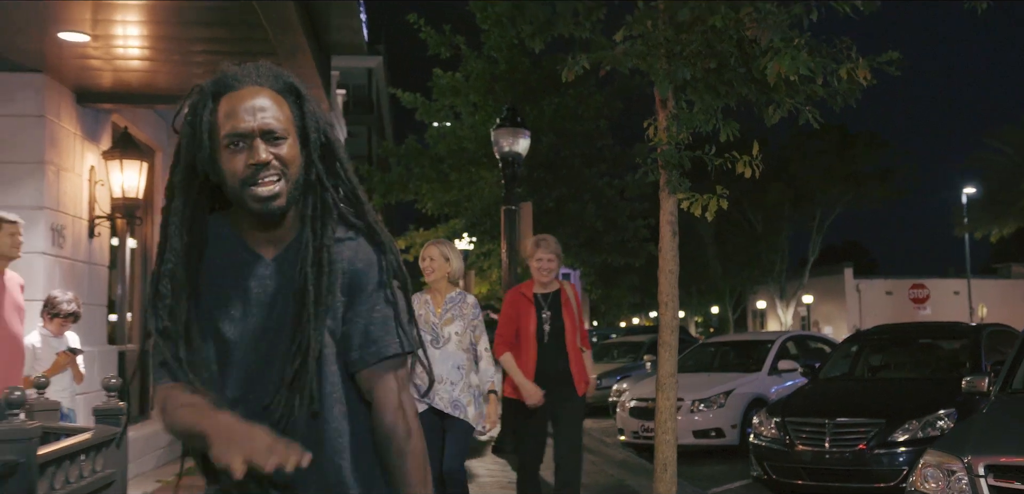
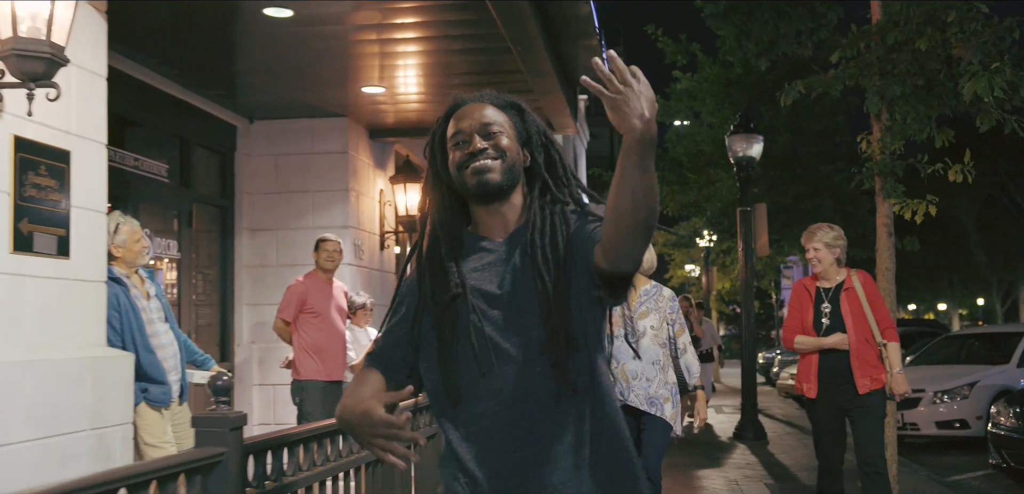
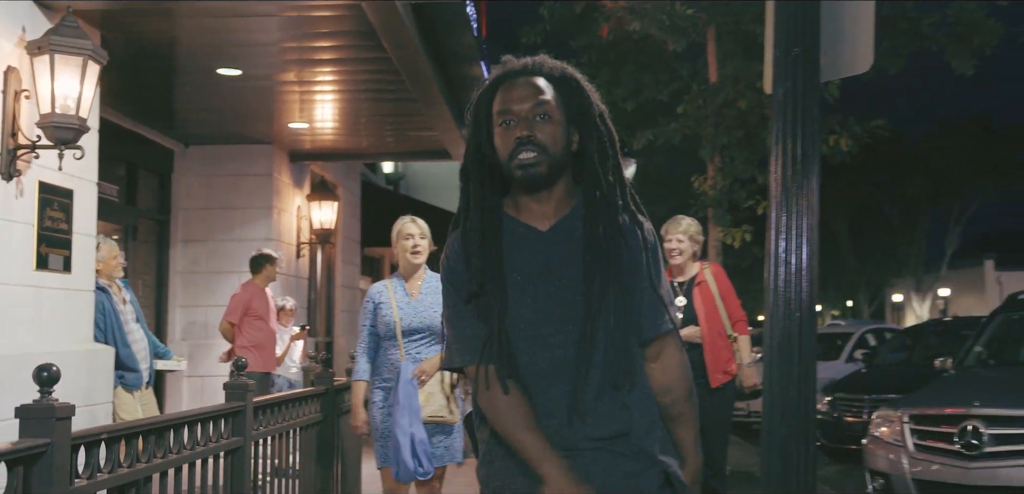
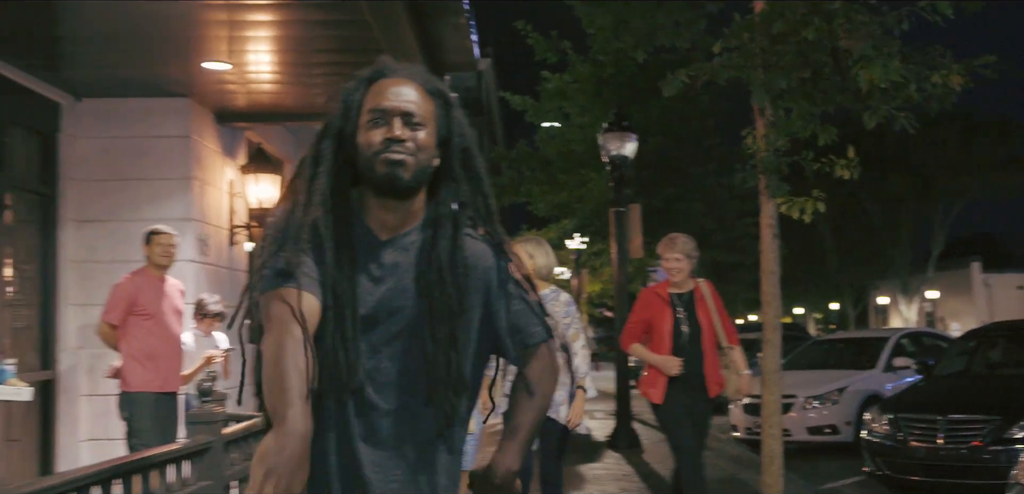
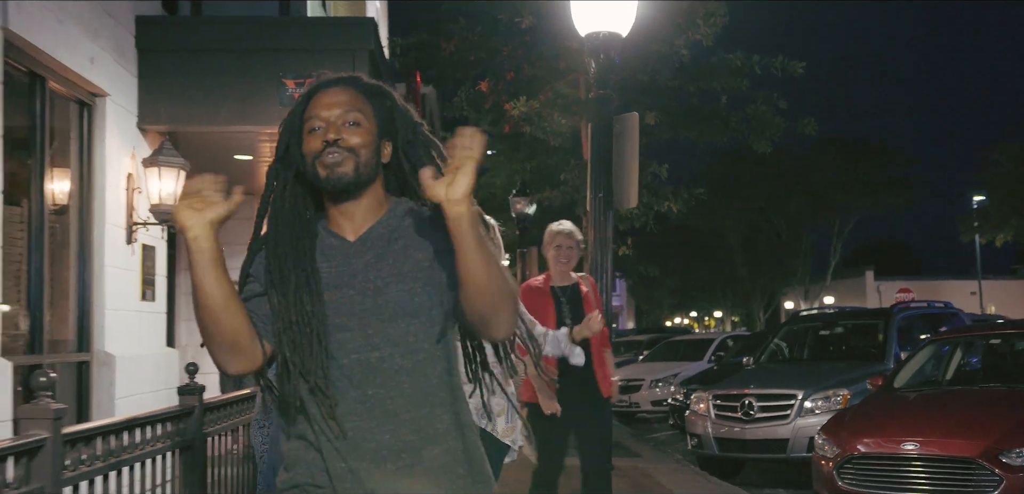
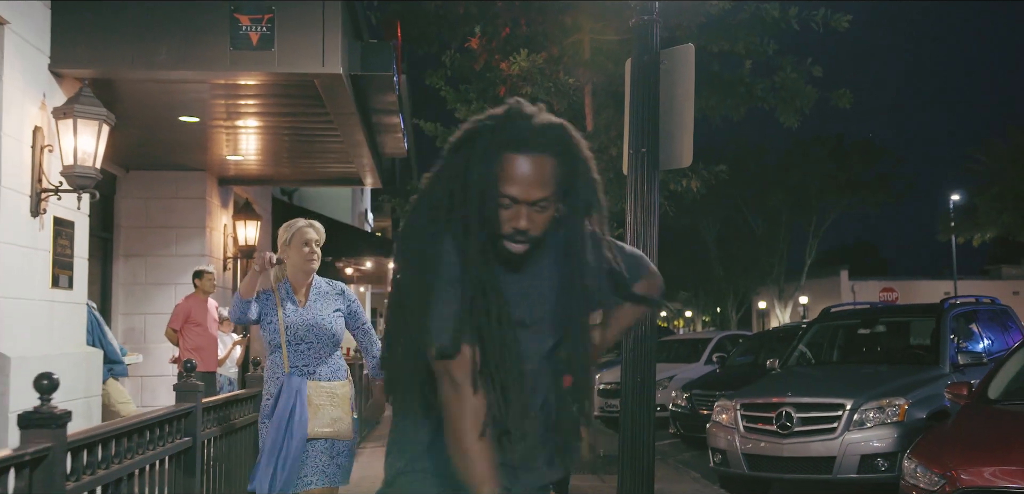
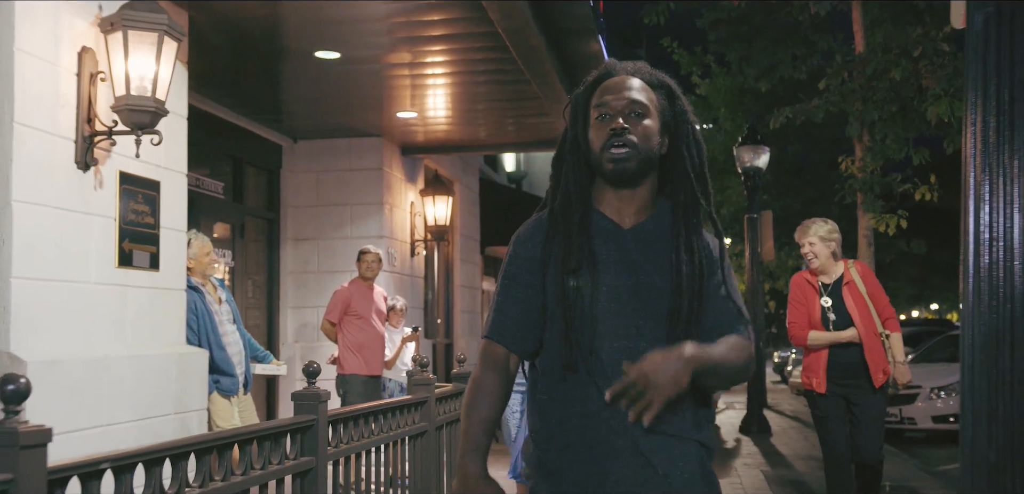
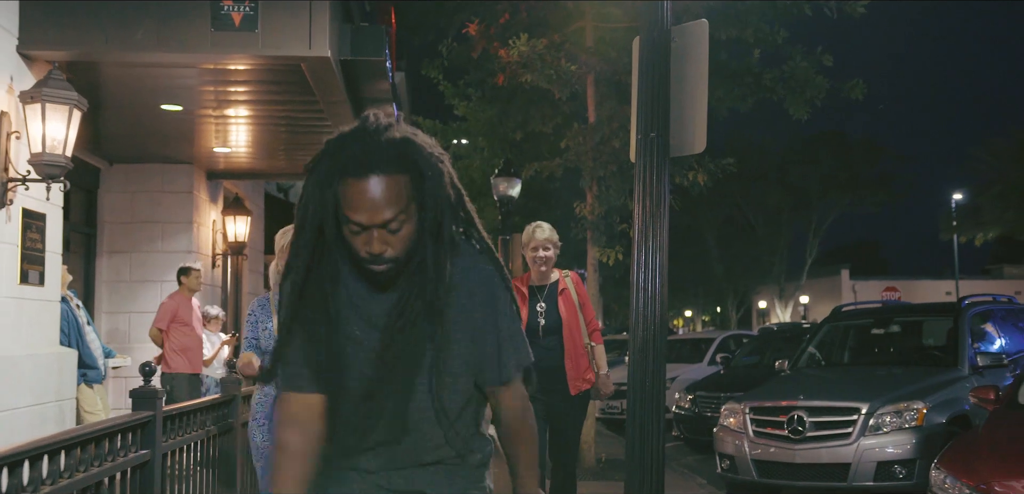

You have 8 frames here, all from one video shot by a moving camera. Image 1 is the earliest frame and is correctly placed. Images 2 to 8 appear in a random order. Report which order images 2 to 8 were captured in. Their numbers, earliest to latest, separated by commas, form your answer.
4, 2, 7, 3, 8, 6, 5
